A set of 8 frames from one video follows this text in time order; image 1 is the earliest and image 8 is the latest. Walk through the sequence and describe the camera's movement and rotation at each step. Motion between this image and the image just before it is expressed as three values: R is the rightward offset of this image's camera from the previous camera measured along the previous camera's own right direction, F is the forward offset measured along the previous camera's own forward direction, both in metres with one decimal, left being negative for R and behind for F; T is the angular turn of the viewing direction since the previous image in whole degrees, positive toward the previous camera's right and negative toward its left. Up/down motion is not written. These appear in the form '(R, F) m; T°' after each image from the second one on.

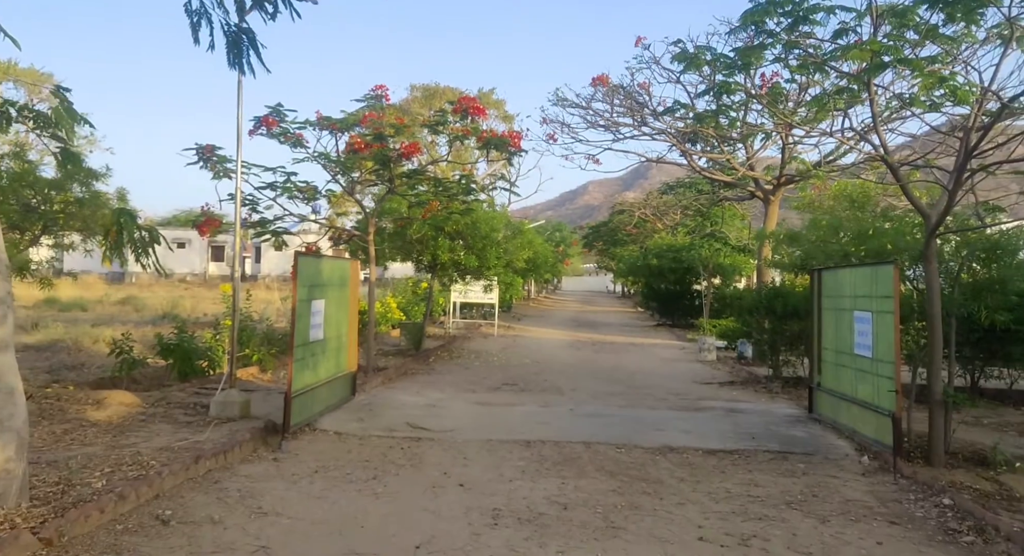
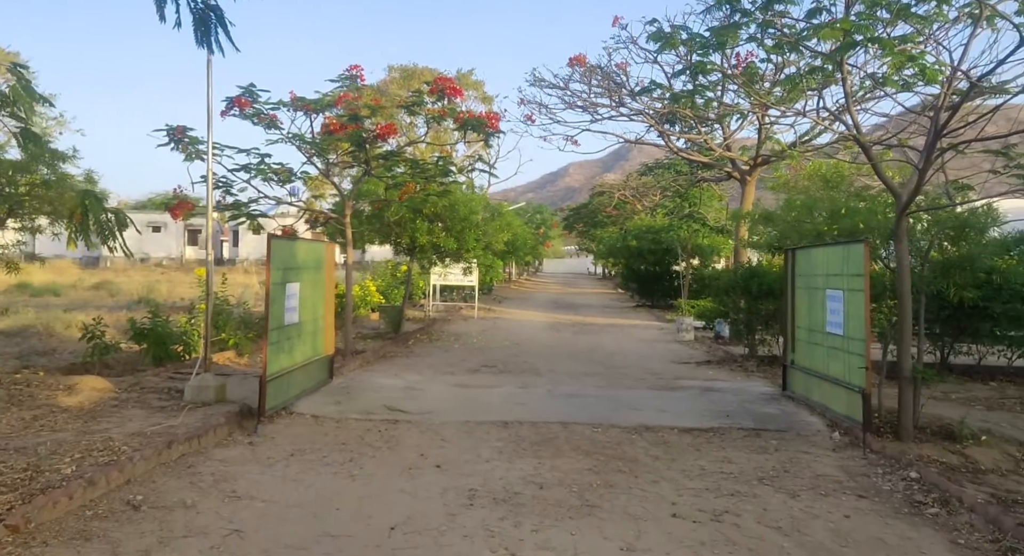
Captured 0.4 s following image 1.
(+0.1, 0.0) m; +1°
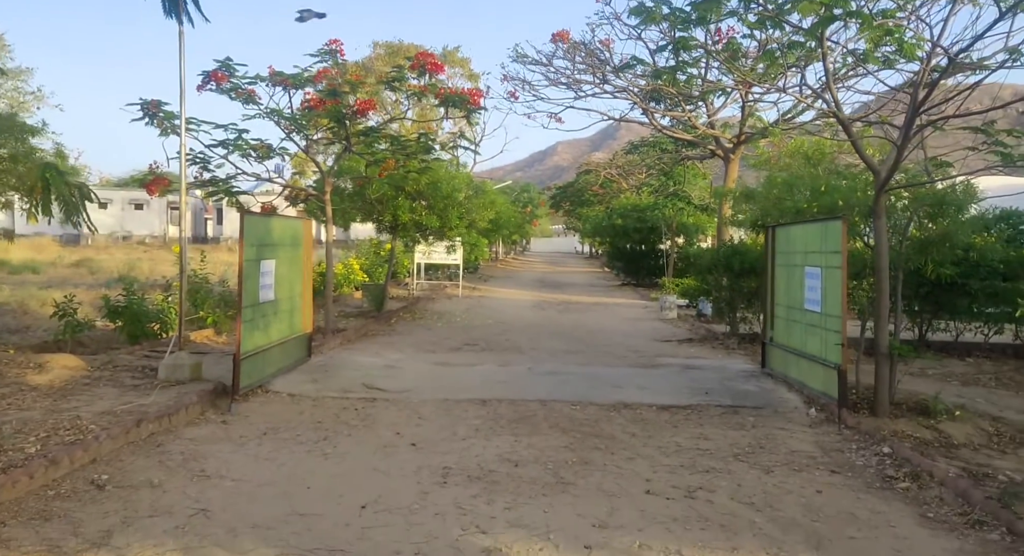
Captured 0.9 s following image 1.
(+0.1, +0.1) m; +1°
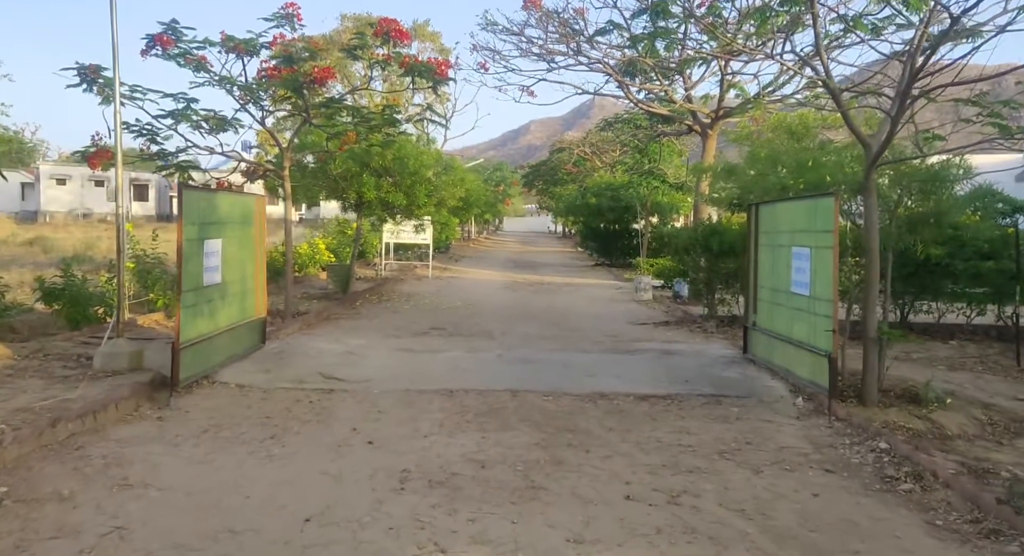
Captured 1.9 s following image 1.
(+0.1, +0.6) m; +2°
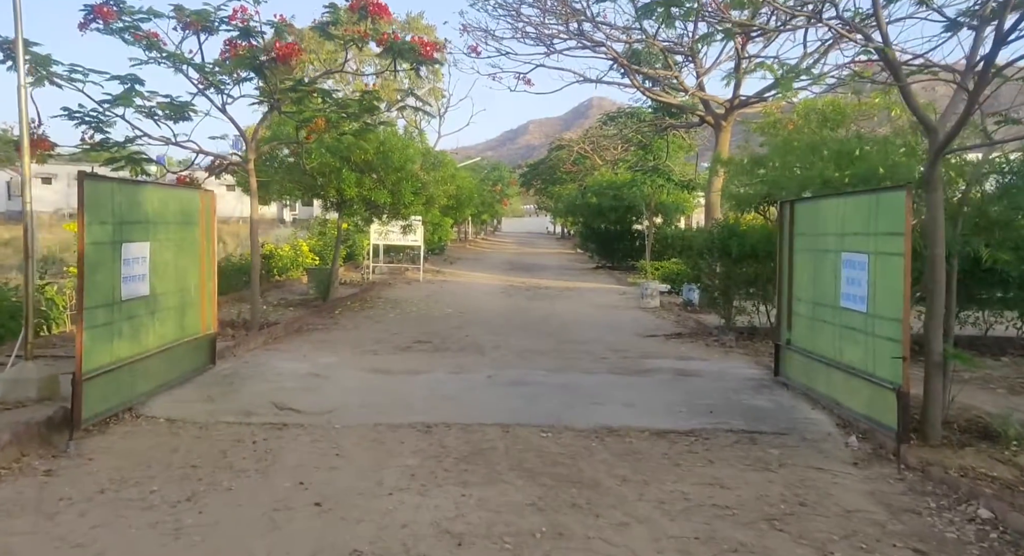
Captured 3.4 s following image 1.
(+0.1, +1.4) m; 0°
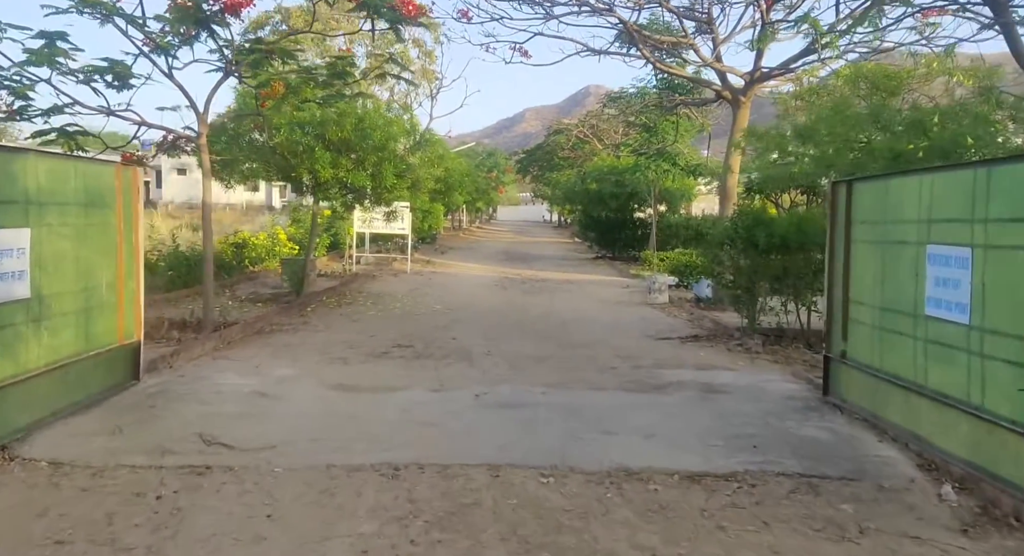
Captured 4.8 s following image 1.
(0.0, +1.5) m; 0°
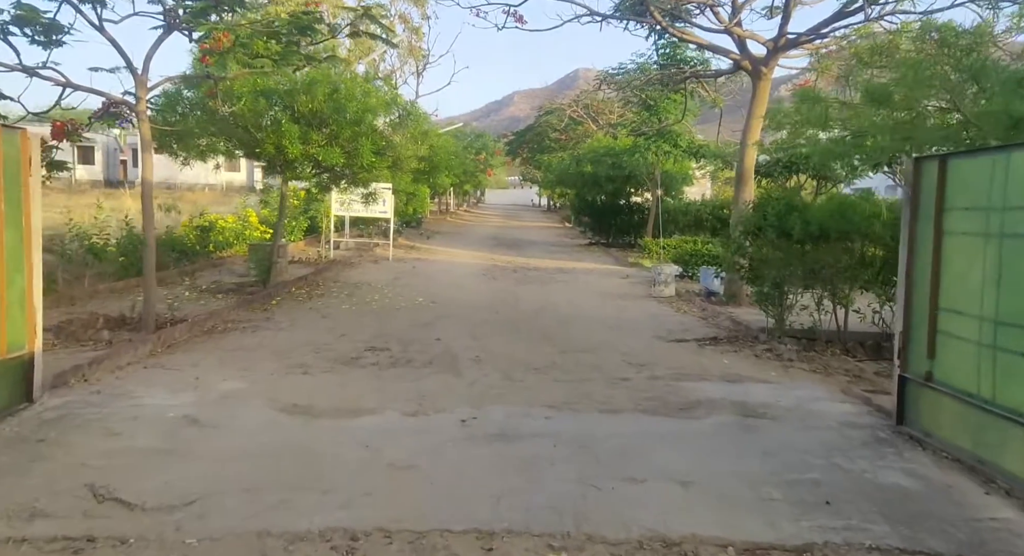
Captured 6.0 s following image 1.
(-0.1, +1.4) m; +1°
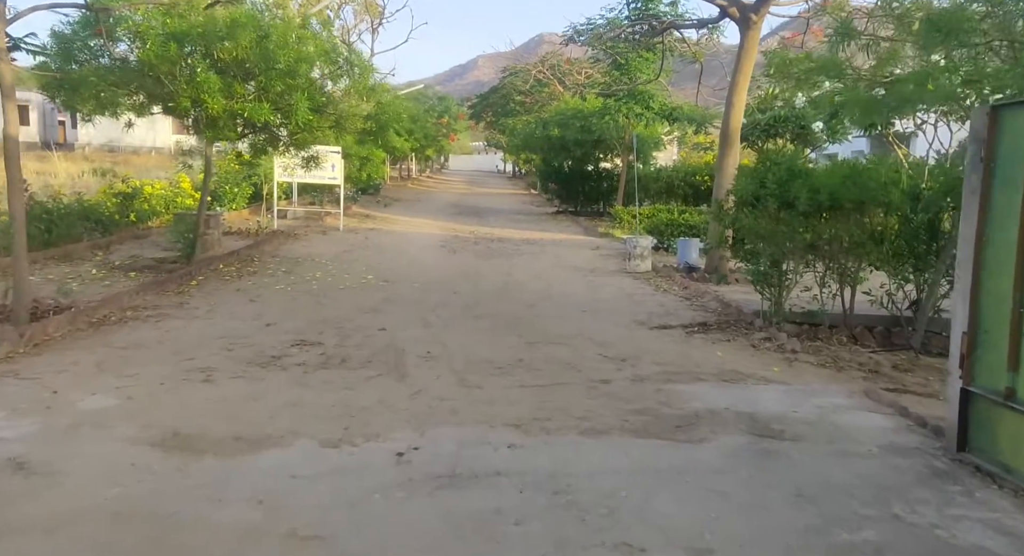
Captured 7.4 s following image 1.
(+0.1, +1.3) m; +3°
